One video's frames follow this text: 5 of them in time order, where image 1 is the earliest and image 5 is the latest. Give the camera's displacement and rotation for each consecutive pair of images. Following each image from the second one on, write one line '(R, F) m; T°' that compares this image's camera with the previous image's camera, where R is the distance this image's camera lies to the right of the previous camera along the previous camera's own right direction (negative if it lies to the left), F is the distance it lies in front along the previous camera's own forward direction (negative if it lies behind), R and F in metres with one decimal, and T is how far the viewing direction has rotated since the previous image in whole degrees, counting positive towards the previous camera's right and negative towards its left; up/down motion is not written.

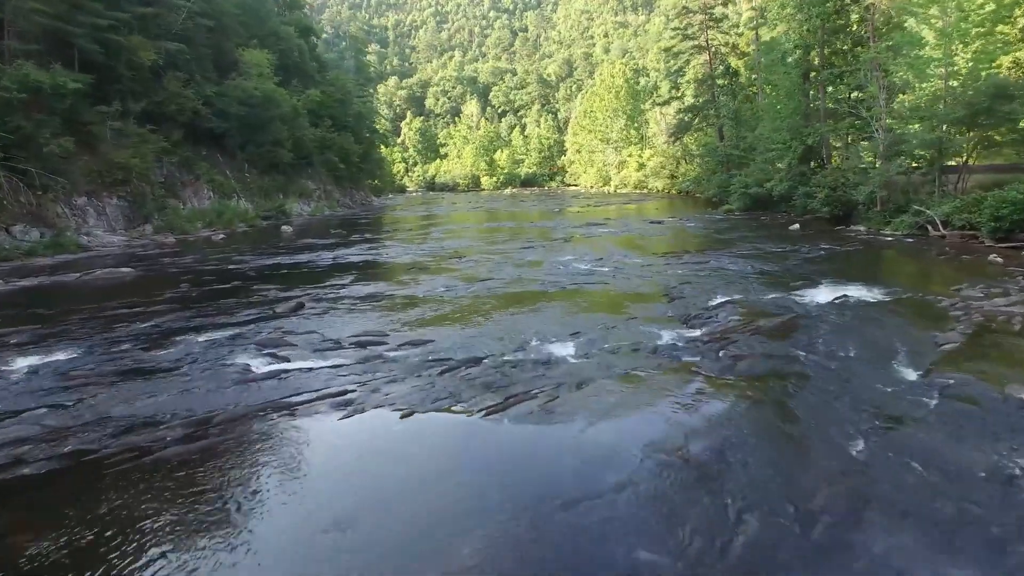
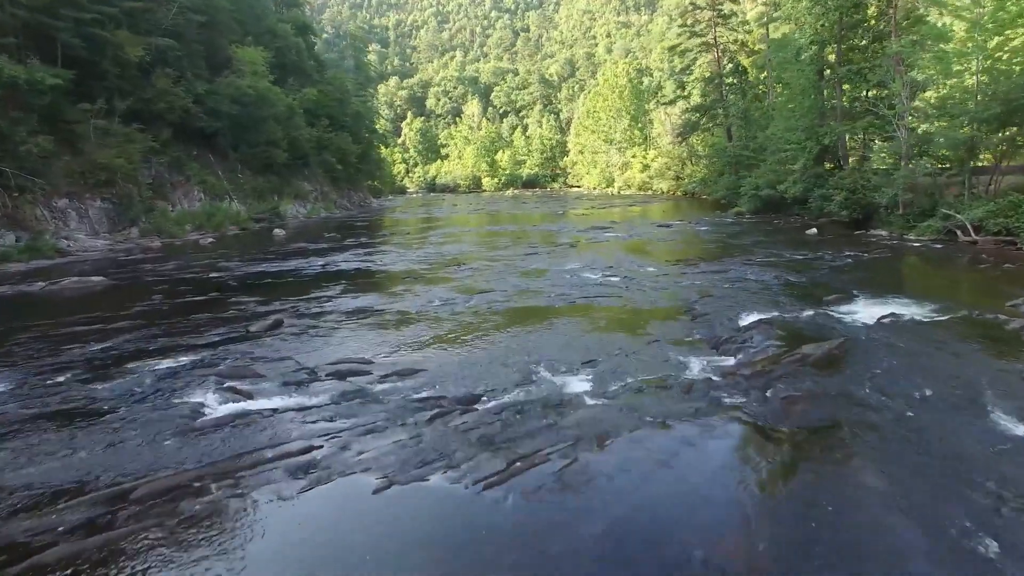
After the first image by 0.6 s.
(0.0, +1.3) m; 0°
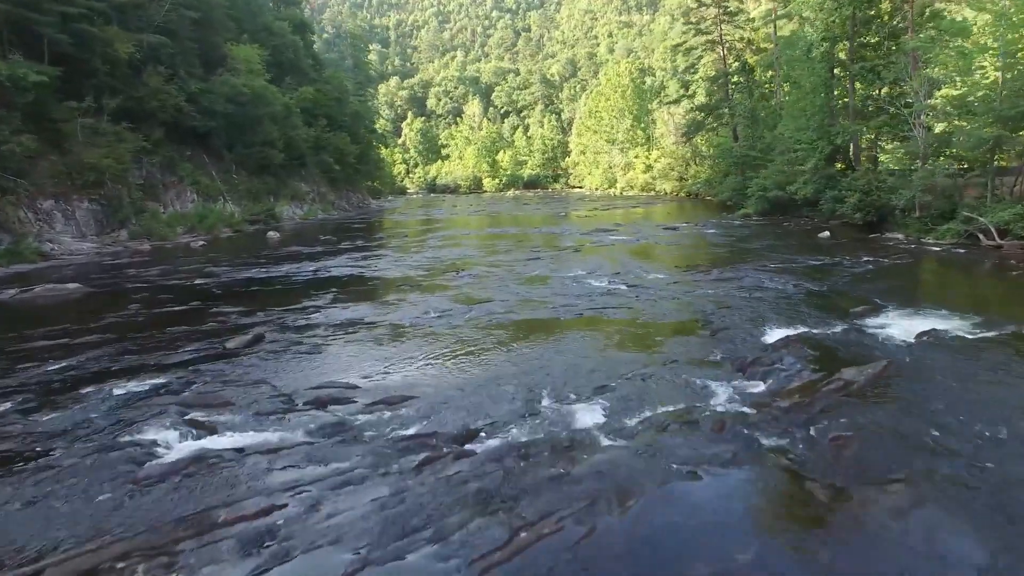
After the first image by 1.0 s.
(0.0, +0.9) m; 0°
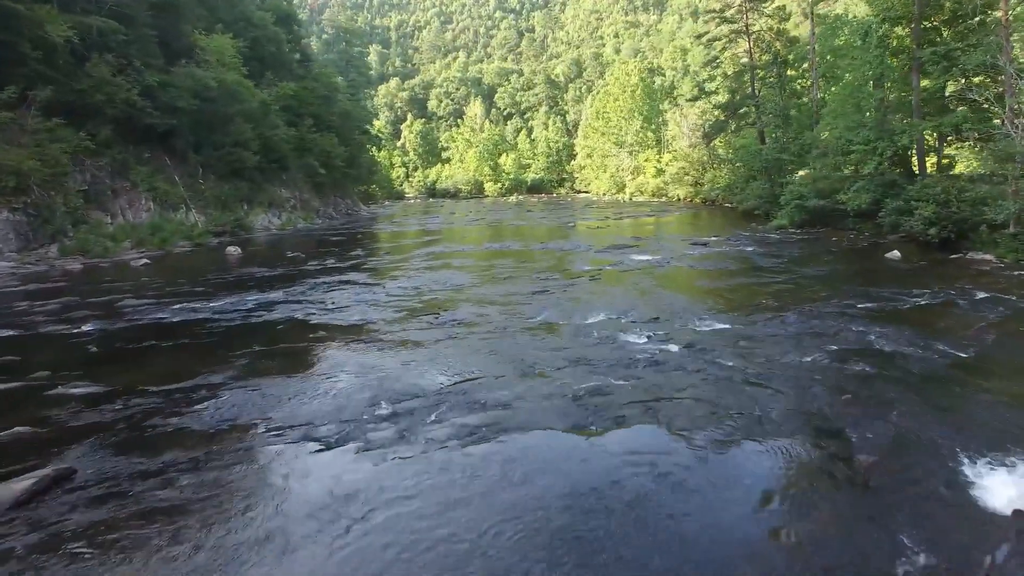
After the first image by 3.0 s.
(0.0, +4.3) m; 0°
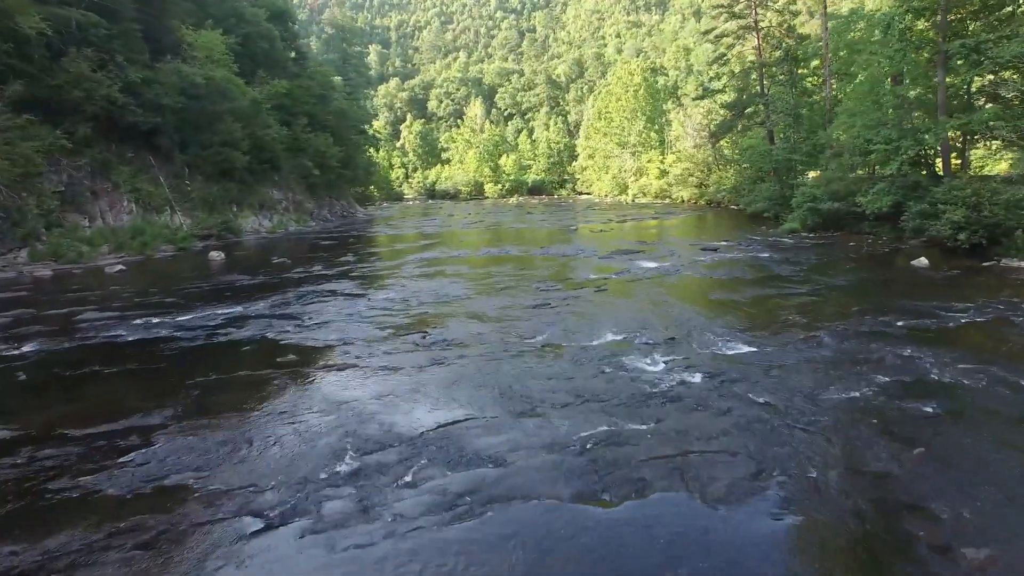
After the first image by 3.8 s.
(0.0, +1.4) m; 0°
